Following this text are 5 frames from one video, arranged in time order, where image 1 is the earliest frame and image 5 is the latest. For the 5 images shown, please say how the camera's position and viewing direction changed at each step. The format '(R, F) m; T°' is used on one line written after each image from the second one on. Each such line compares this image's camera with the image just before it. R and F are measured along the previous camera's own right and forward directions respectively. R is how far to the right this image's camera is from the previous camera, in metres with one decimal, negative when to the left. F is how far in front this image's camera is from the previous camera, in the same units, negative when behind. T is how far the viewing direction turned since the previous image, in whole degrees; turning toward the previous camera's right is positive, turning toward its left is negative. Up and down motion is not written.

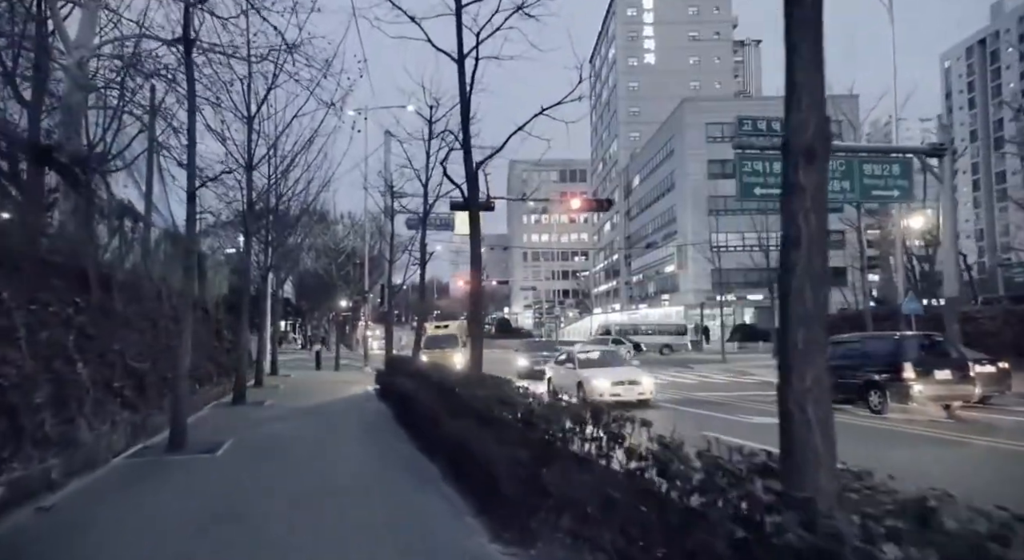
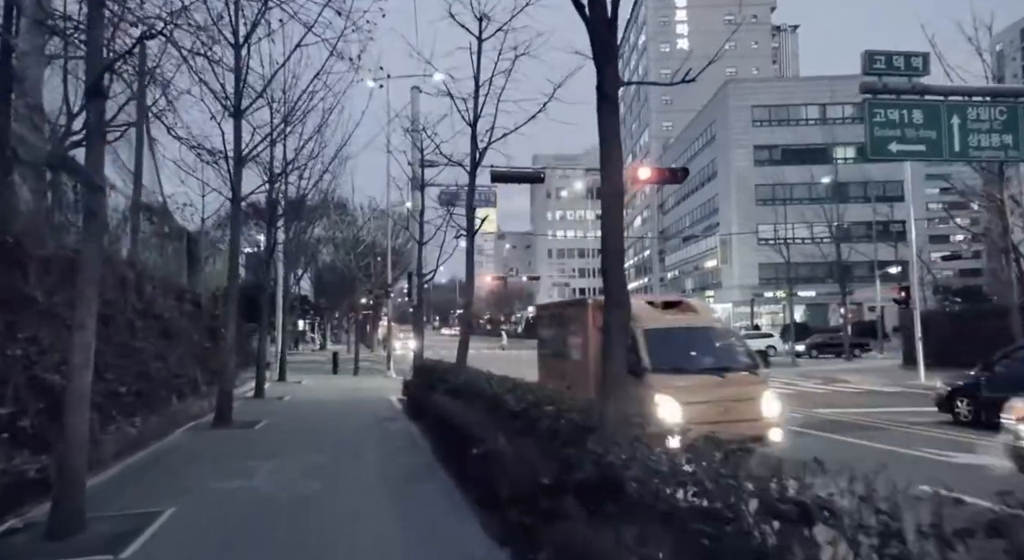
(-1.0, +4.7) m; -2°
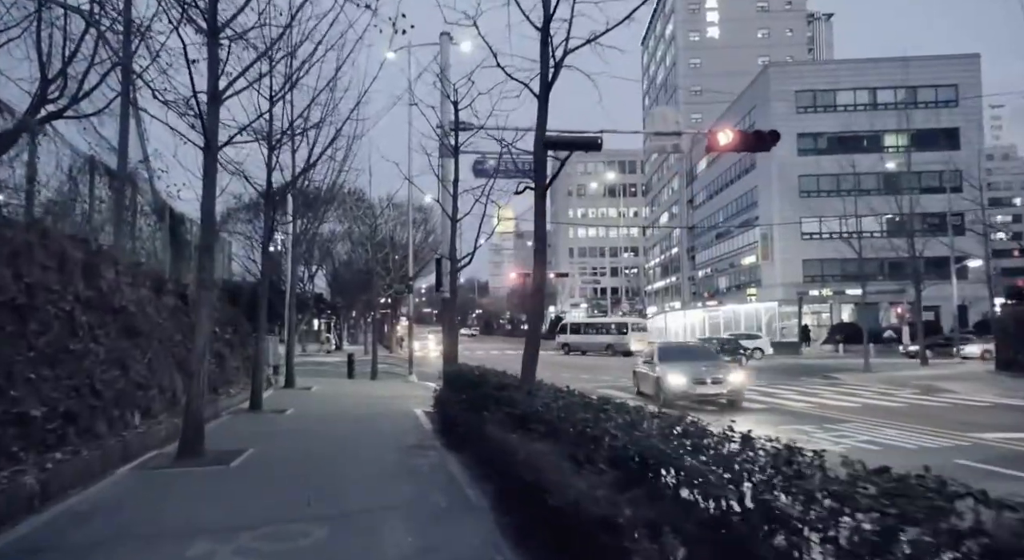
(-0.8, +3.9) m; -1°
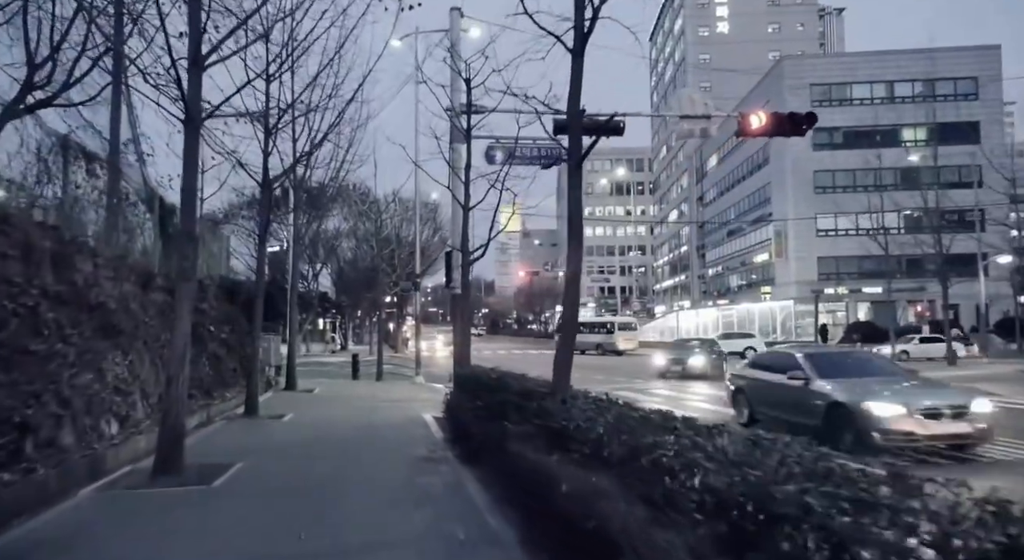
(-0.2, +1.3) m; 0°
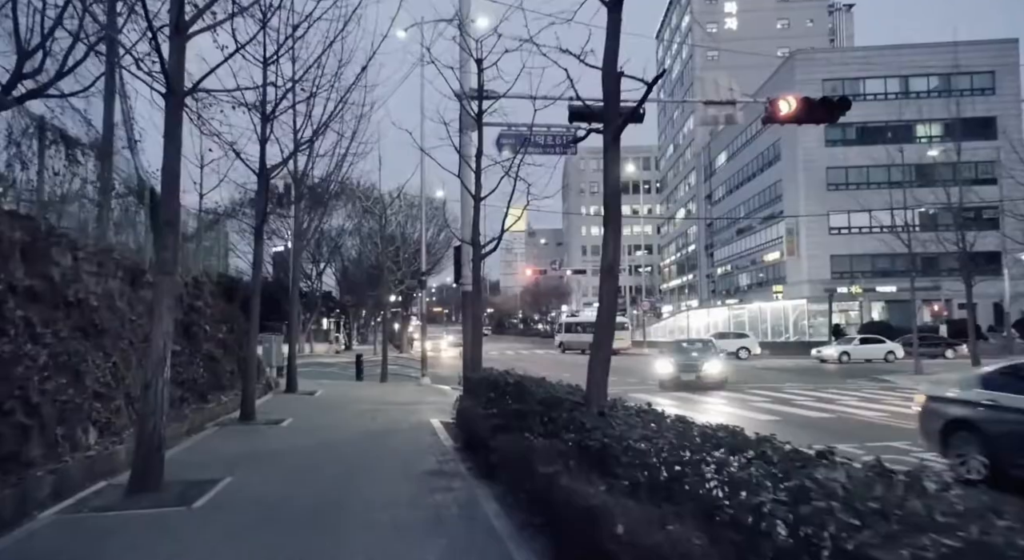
(-0.2, +1.0) m; 0°
